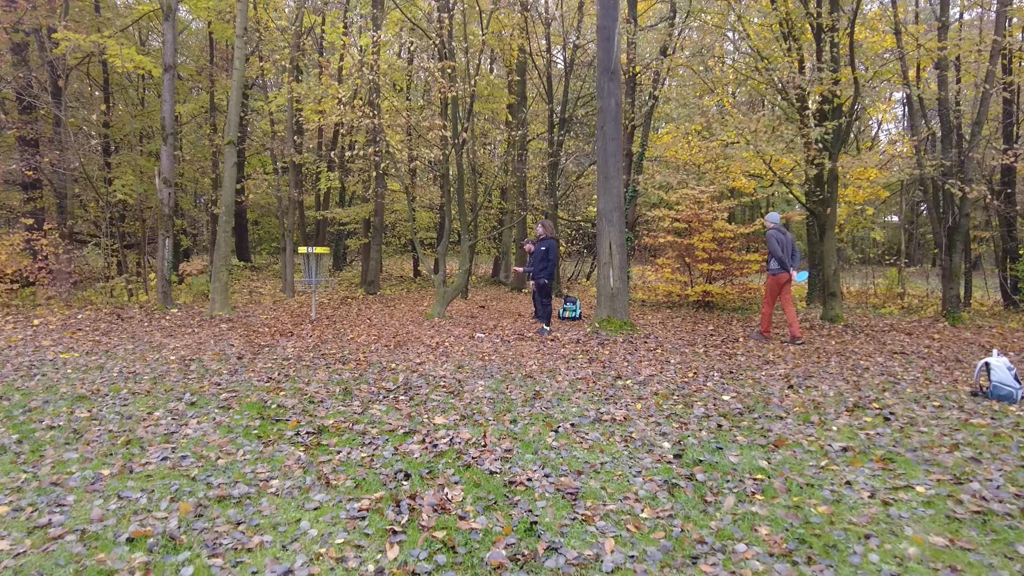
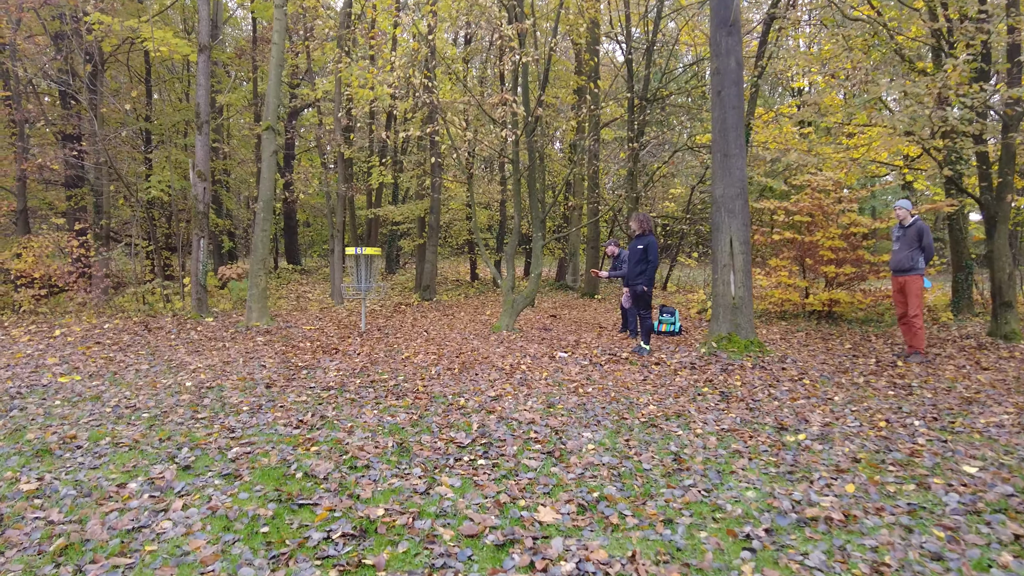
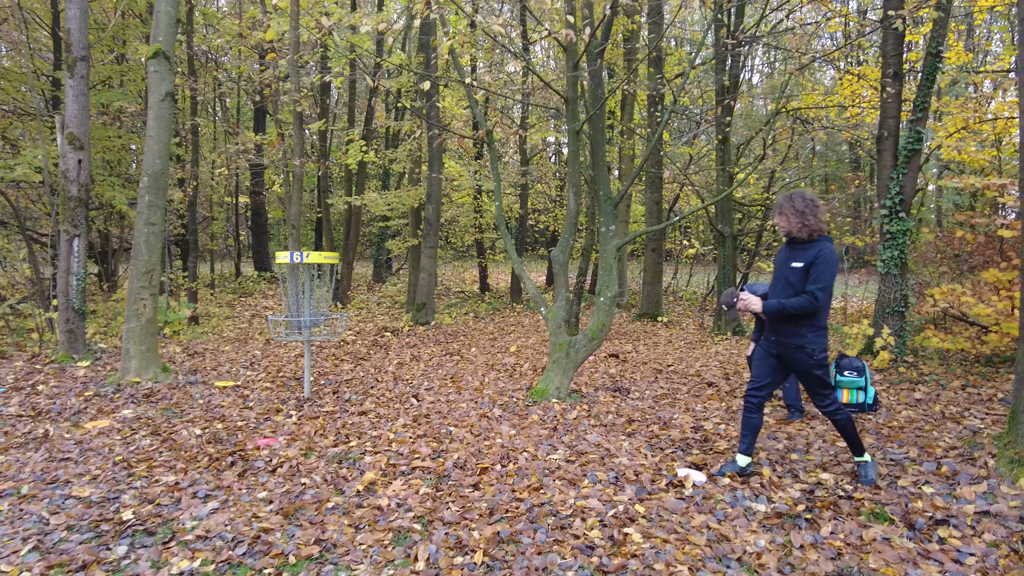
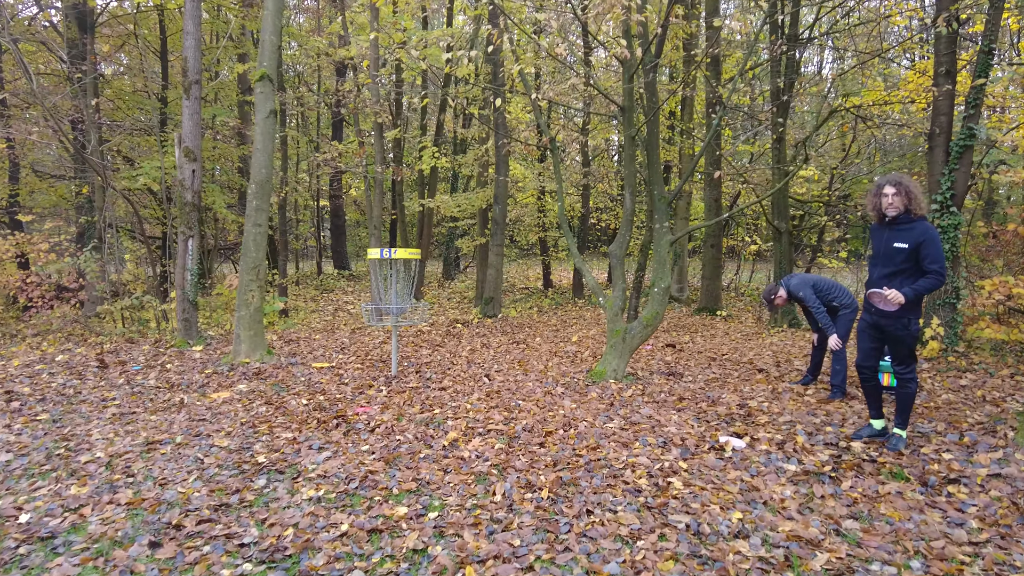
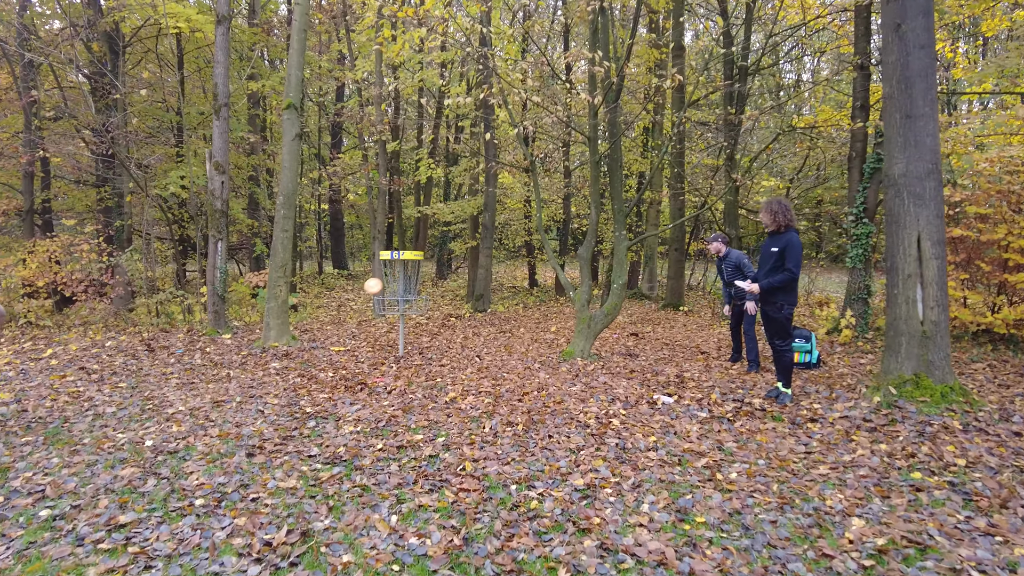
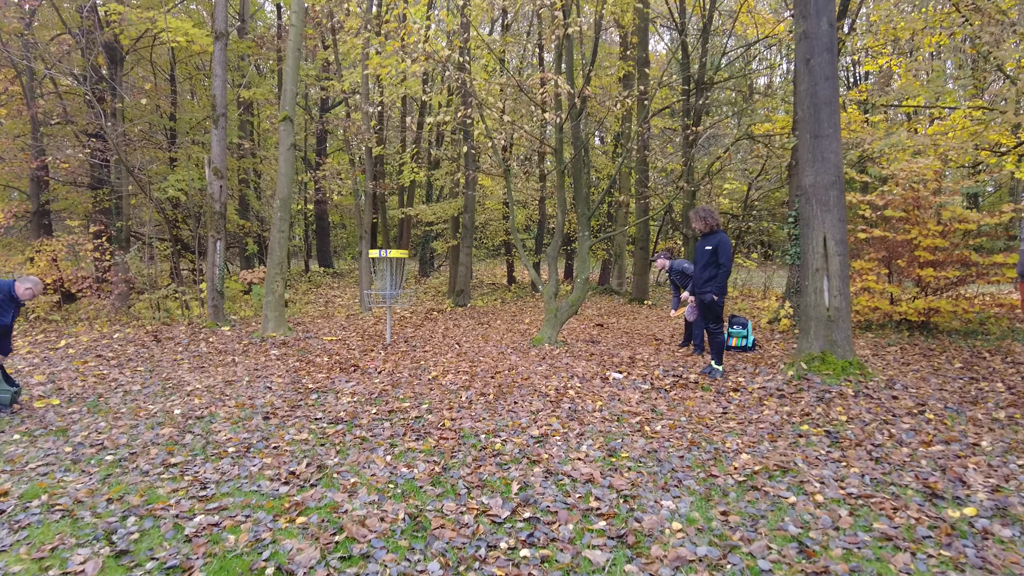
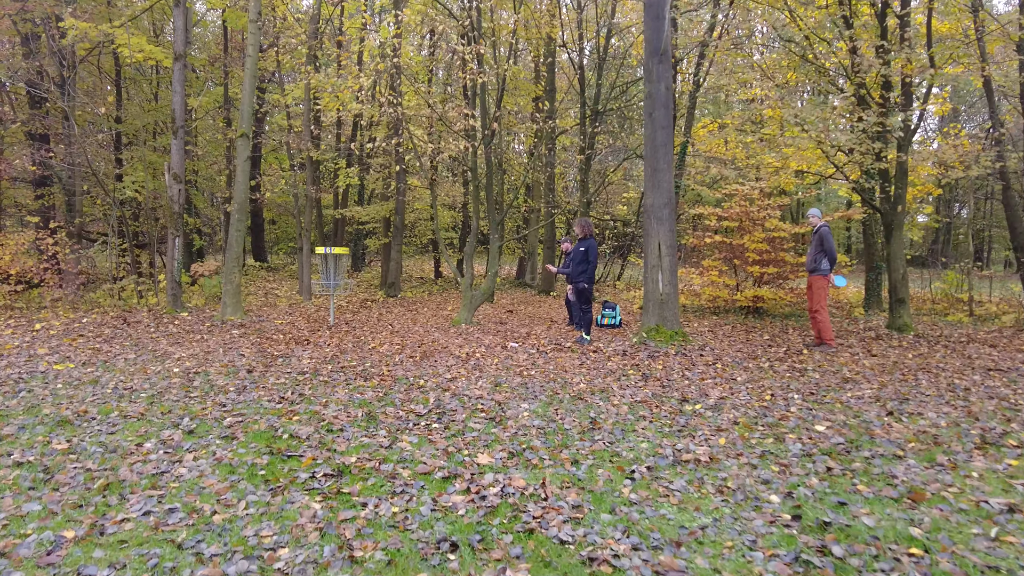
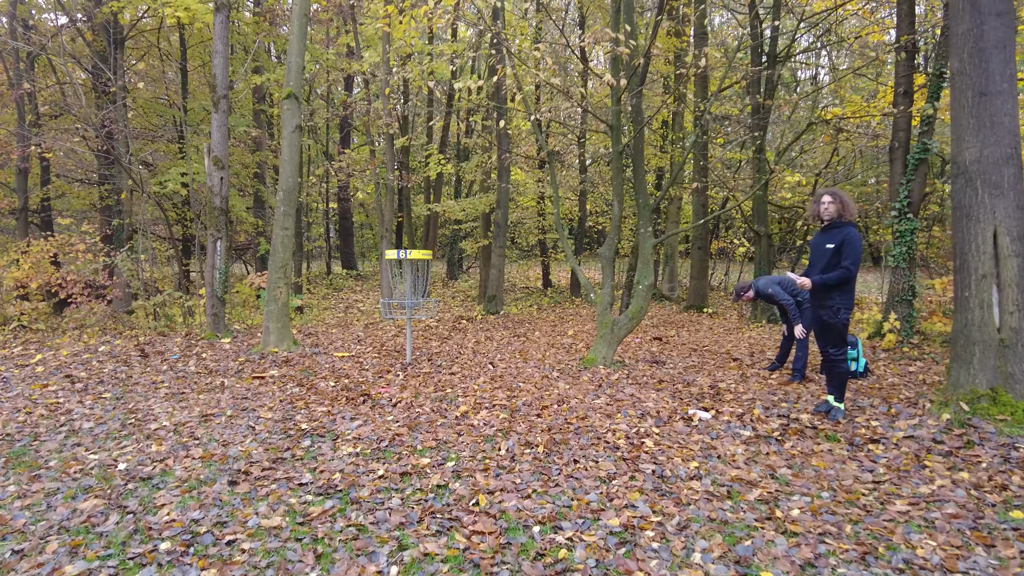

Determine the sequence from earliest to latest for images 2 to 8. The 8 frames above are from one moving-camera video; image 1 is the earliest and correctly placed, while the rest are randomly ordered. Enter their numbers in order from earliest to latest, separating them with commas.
7, 2, 6, 5, 8, 4, 3
